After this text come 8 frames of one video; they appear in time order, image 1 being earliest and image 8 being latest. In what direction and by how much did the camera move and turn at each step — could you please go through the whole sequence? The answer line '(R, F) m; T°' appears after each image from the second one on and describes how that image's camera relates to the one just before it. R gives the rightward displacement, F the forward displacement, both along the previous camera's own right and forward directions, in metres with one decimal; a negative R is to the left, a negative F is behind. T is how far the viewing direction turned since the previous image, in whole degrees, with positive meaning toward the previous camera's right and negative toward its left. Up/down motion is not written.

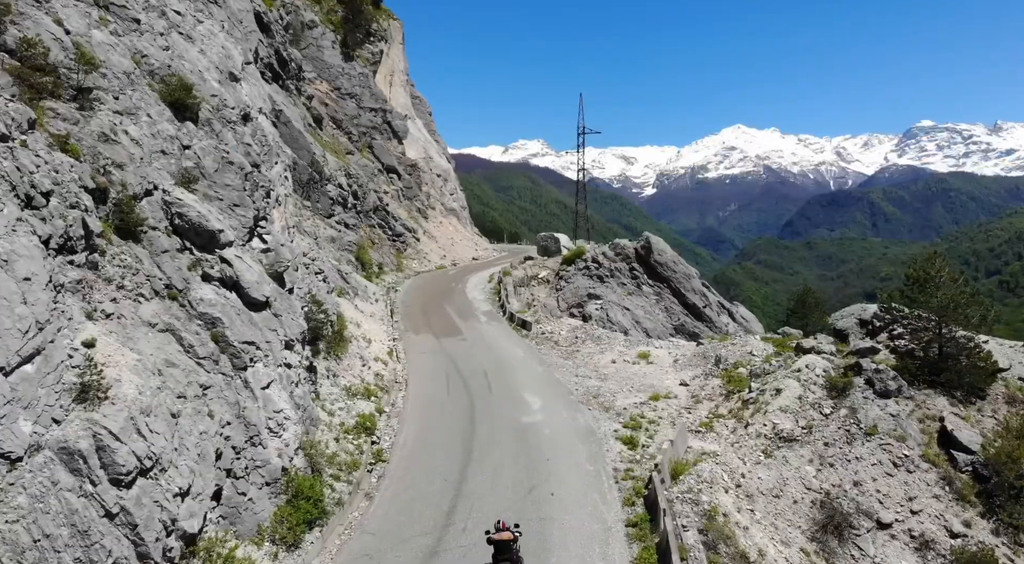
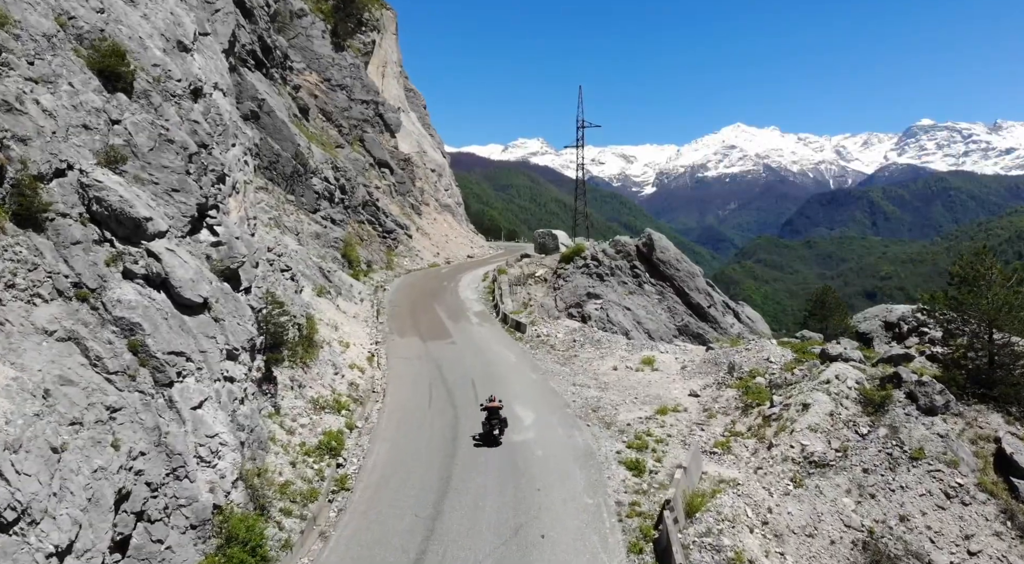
(+0.3, +2.1) m; 0°
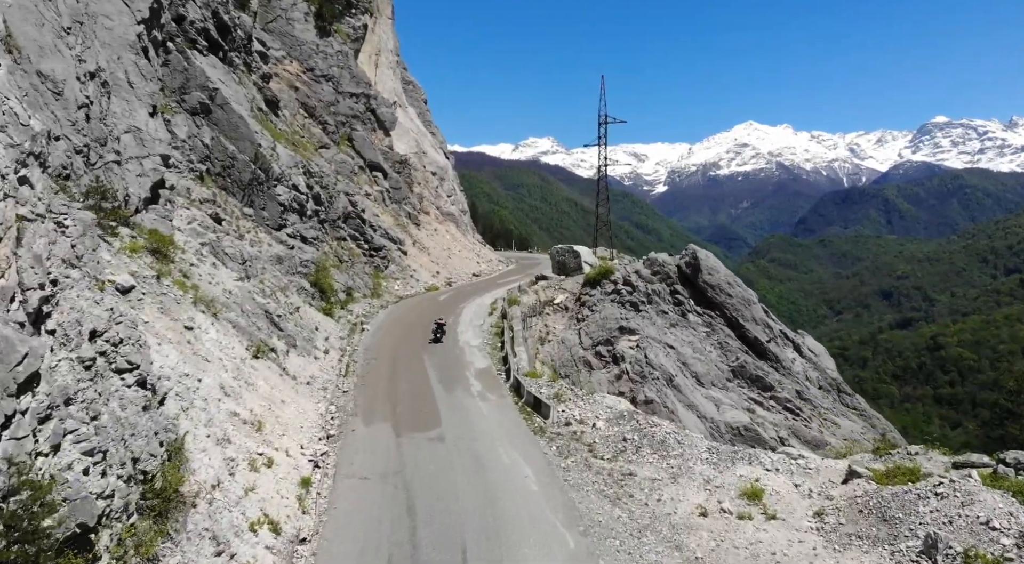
(-0.2, +8.1) m; -1°
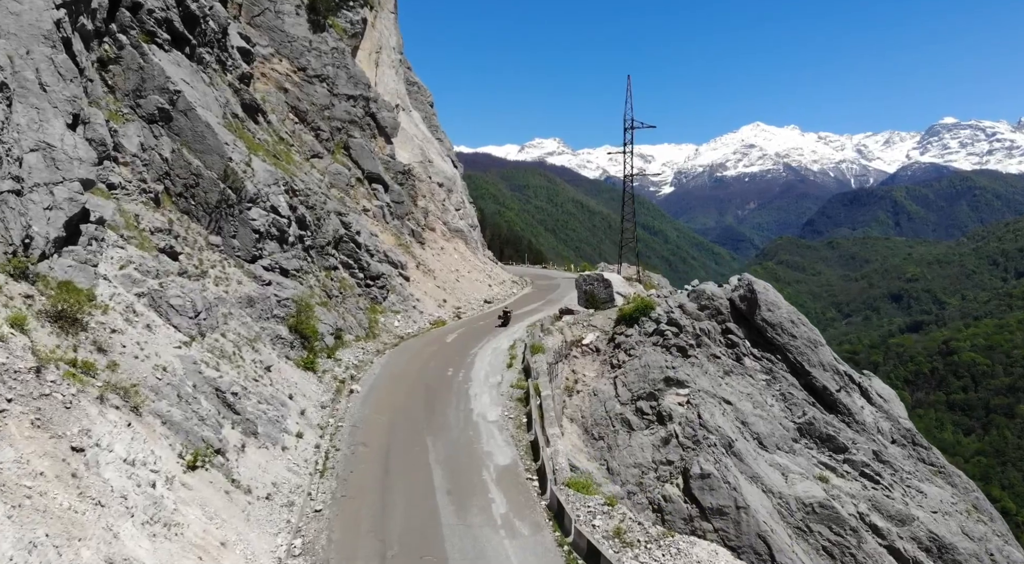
(-0.7, +5.6) m; 0°
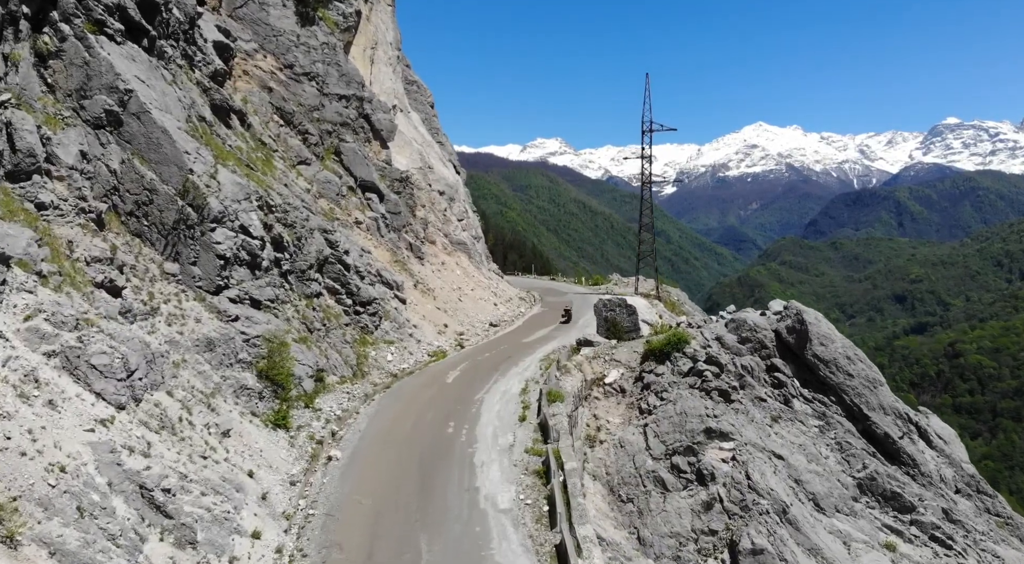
(-0.4, +4.1) m; 0°
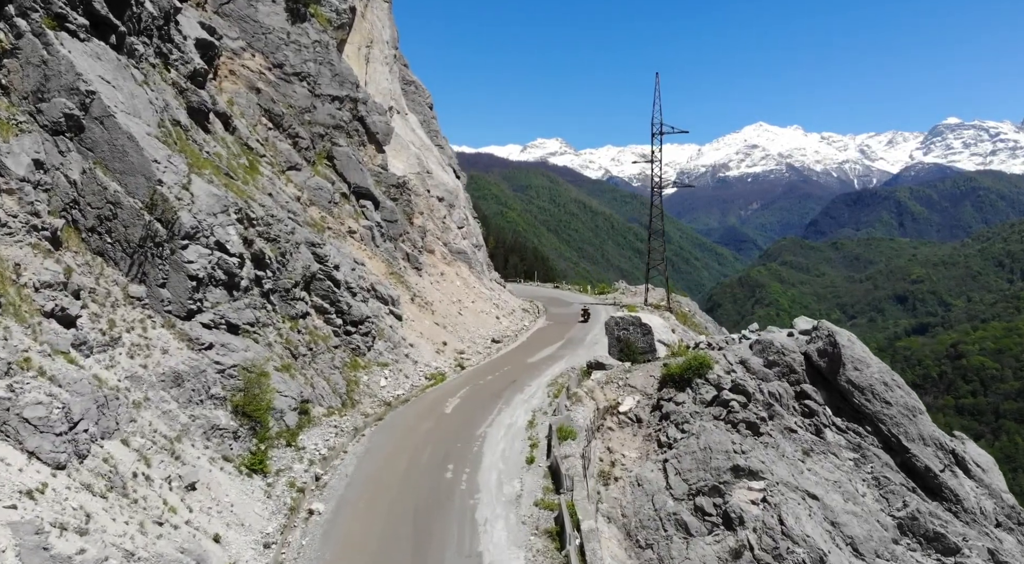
(-0.2, +2.3) m; 0°
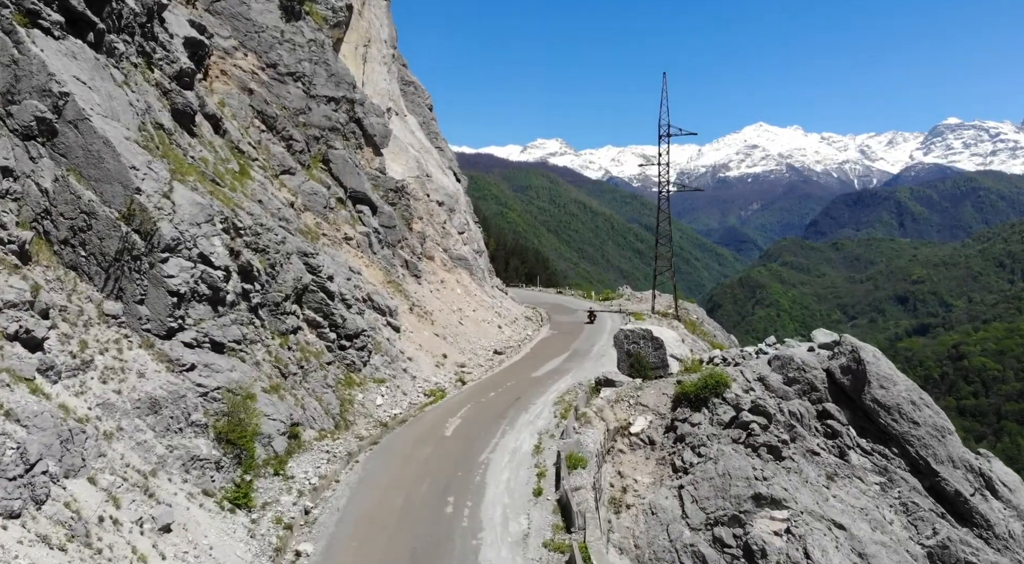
(-0.1, +1.4) m; 0°
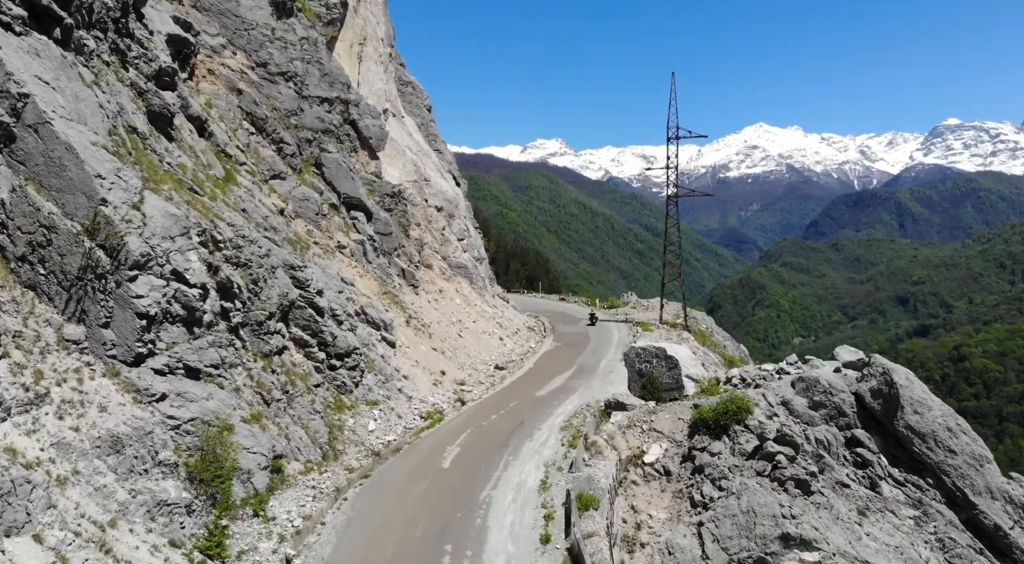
(-0.1, +1.7) m; 0°
